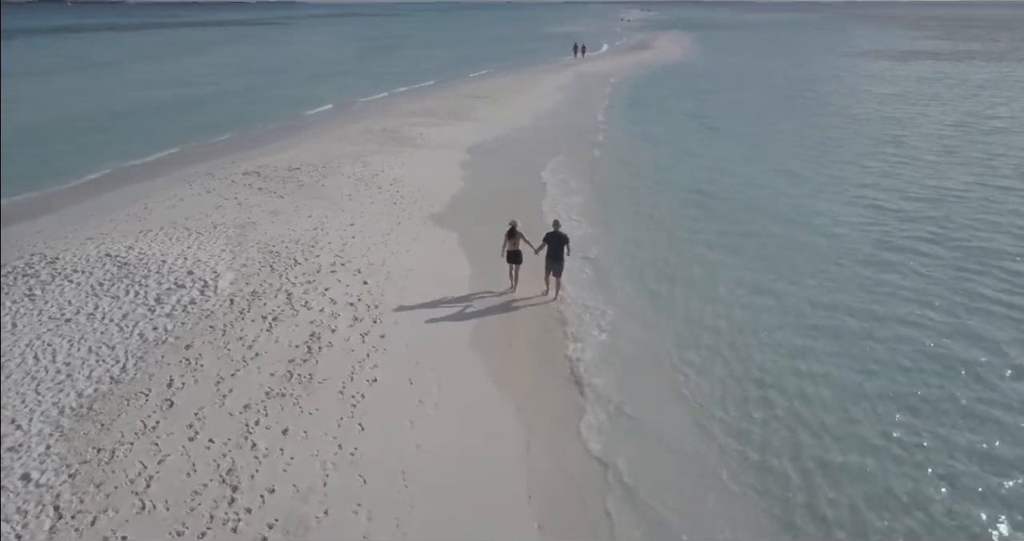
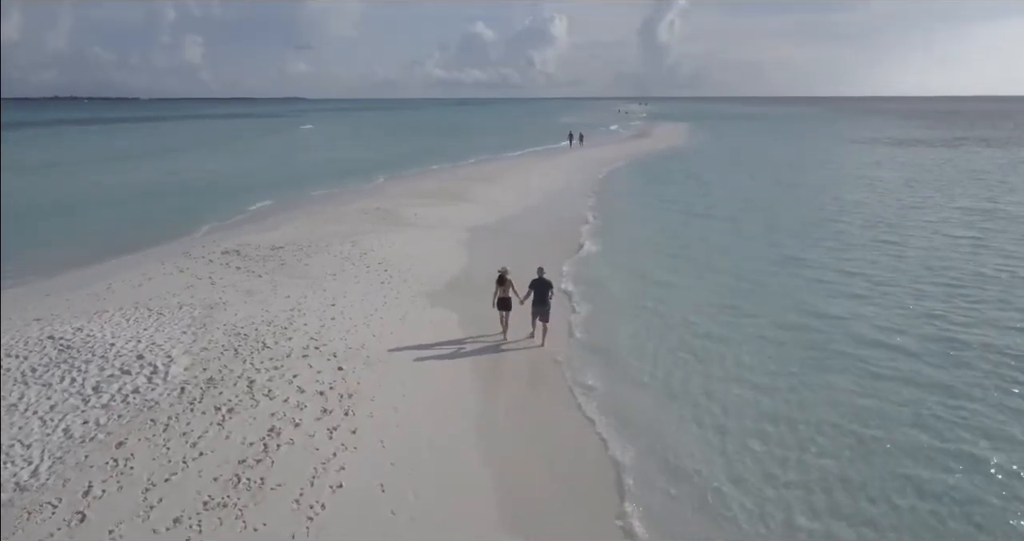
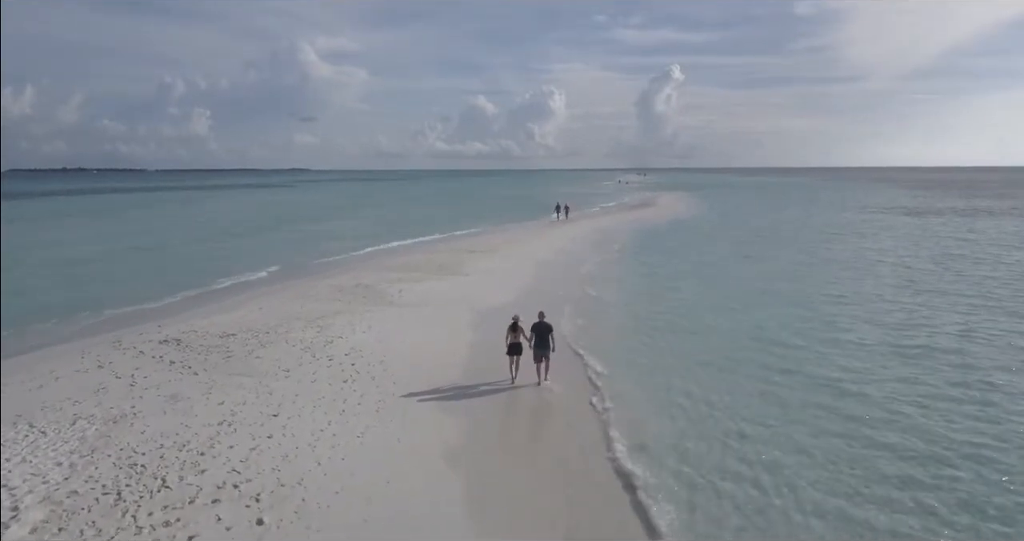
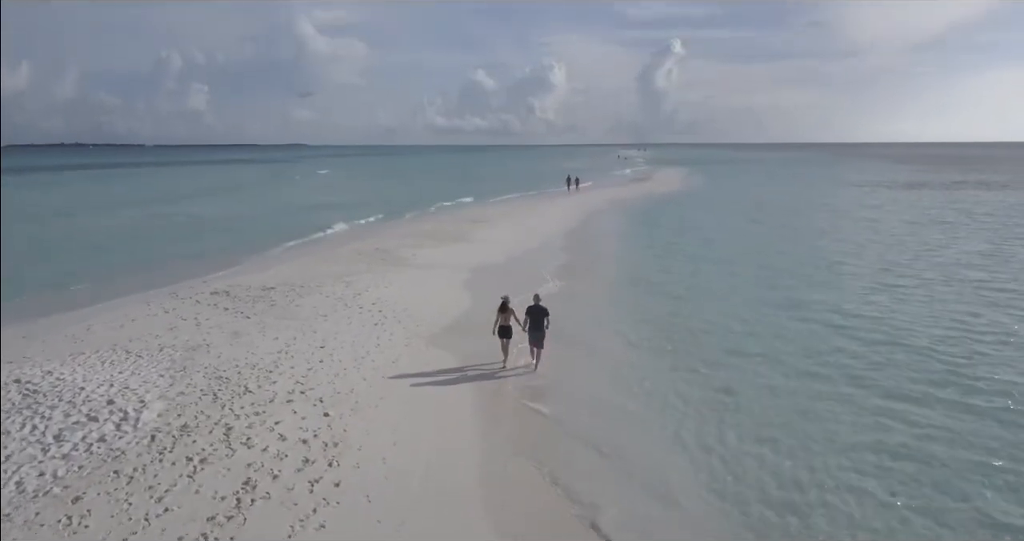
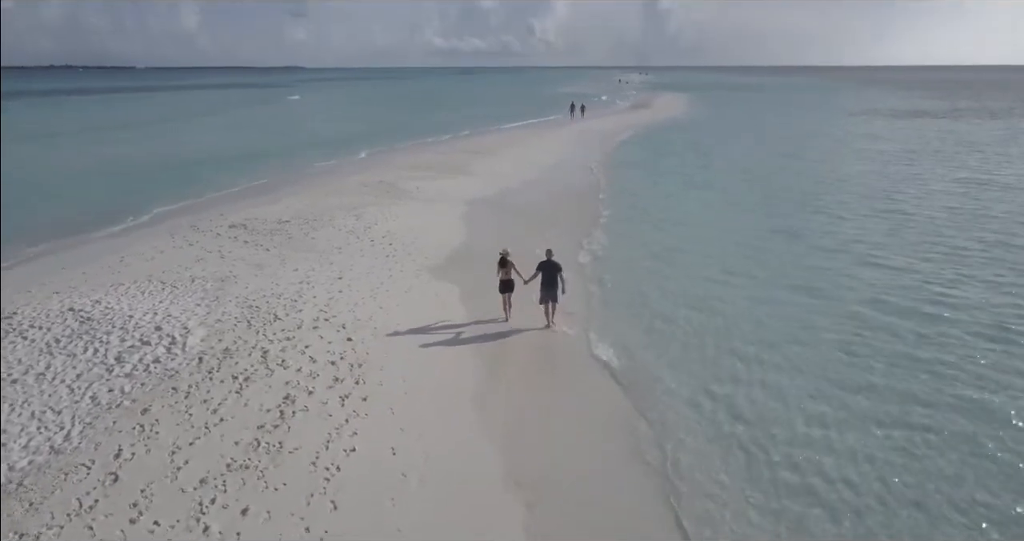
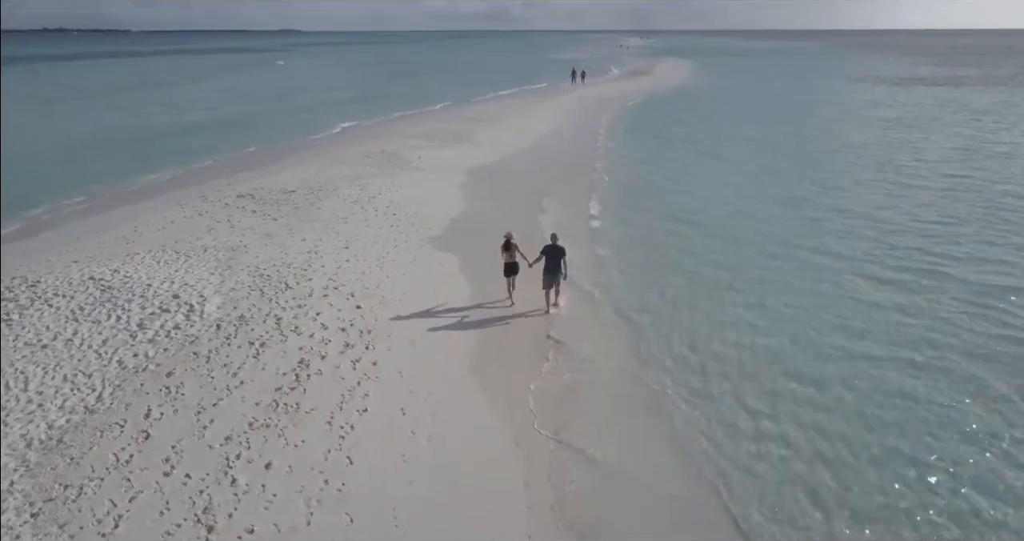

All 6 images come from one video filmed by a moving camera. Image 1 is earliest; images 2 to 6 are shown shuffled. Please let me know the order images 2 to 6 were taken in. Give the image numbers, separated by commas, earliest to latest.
6, 5, 2, 4, 3
